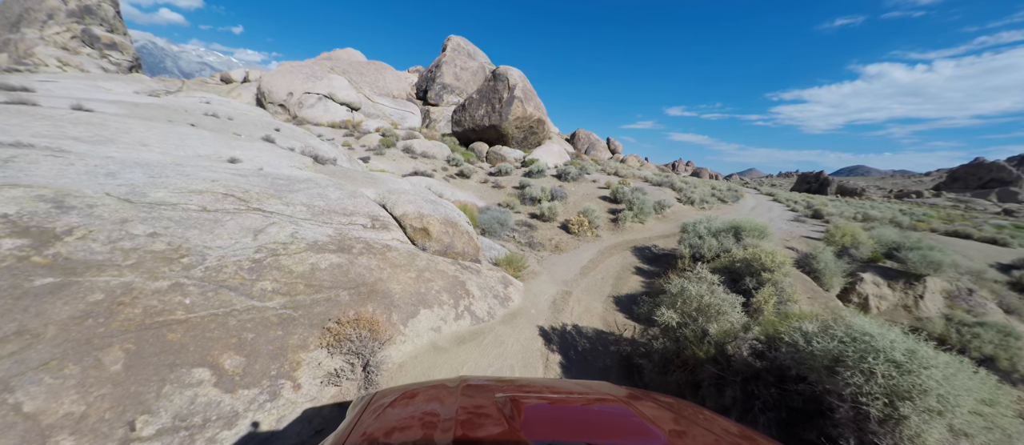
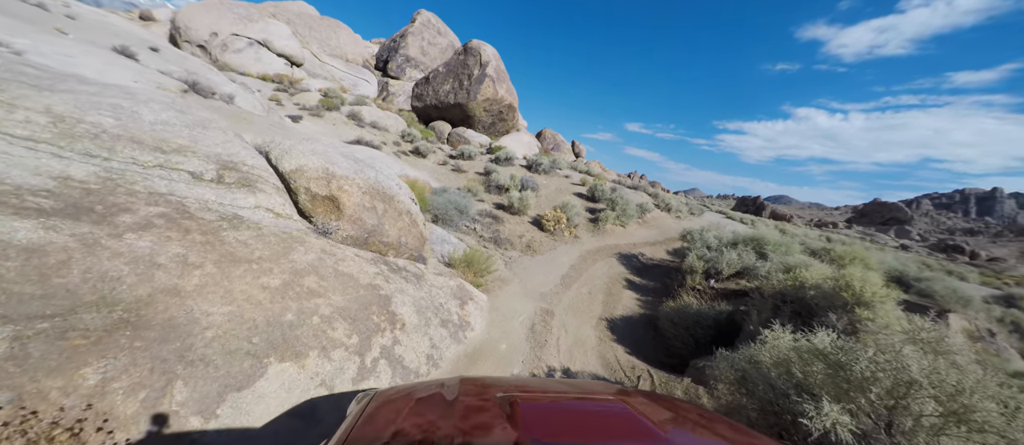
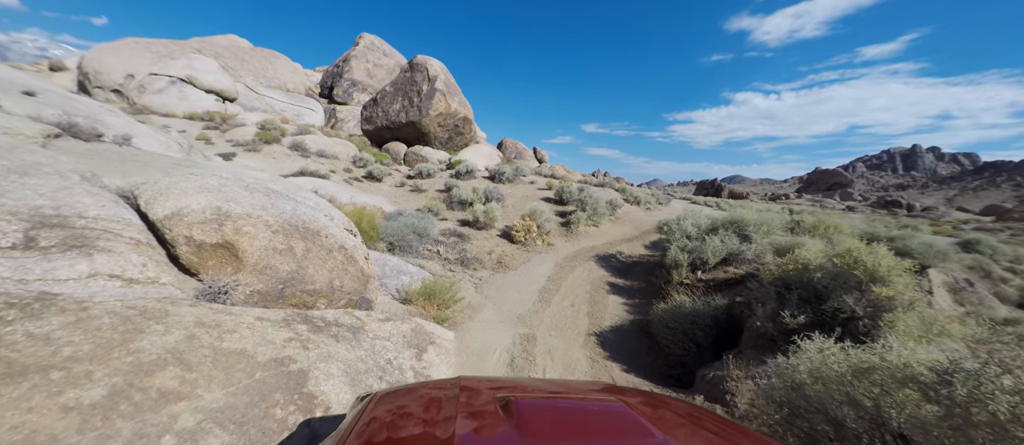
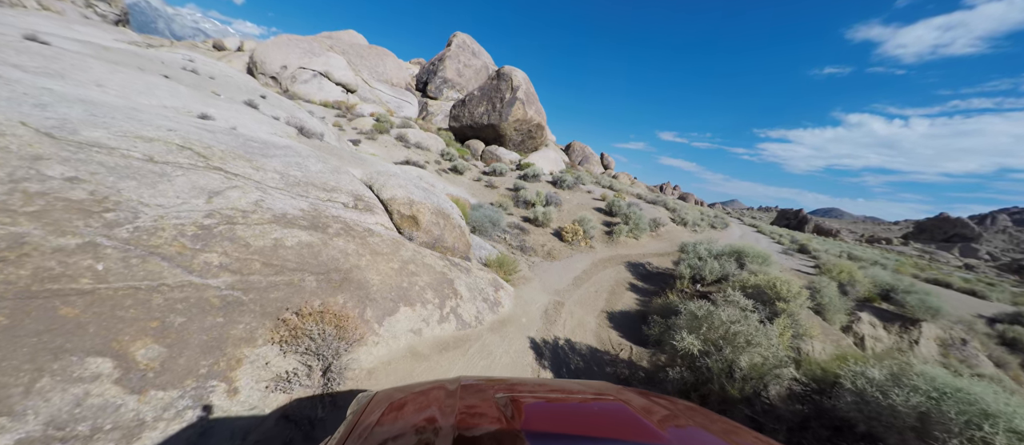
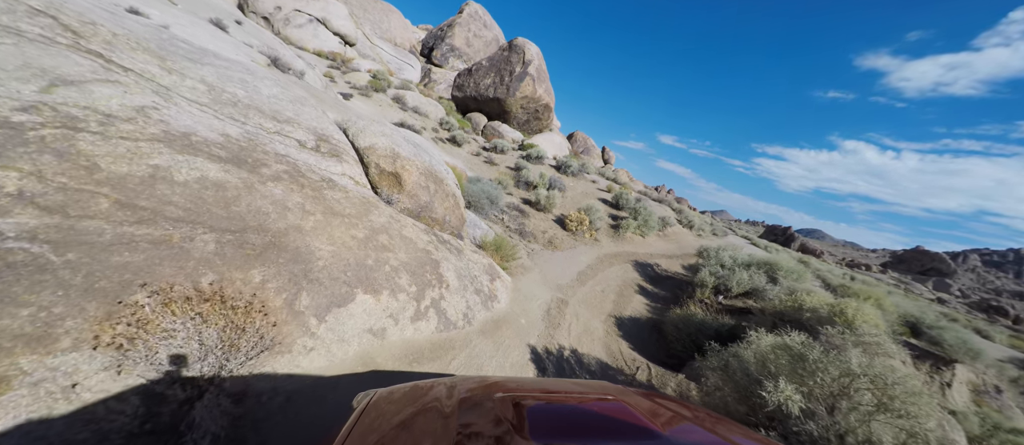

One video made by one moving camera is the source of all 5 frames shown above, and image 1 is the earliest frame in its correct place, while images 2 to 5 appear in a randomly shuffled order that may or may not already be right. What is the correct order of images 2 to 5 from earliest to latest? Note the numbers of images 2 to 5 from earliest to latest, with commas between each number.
4, 5, 2, 3
